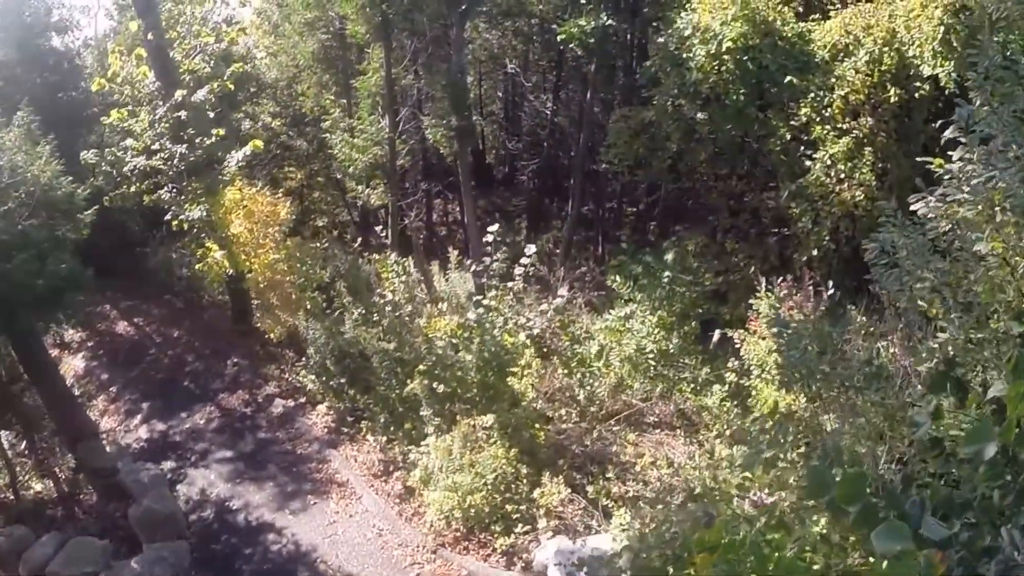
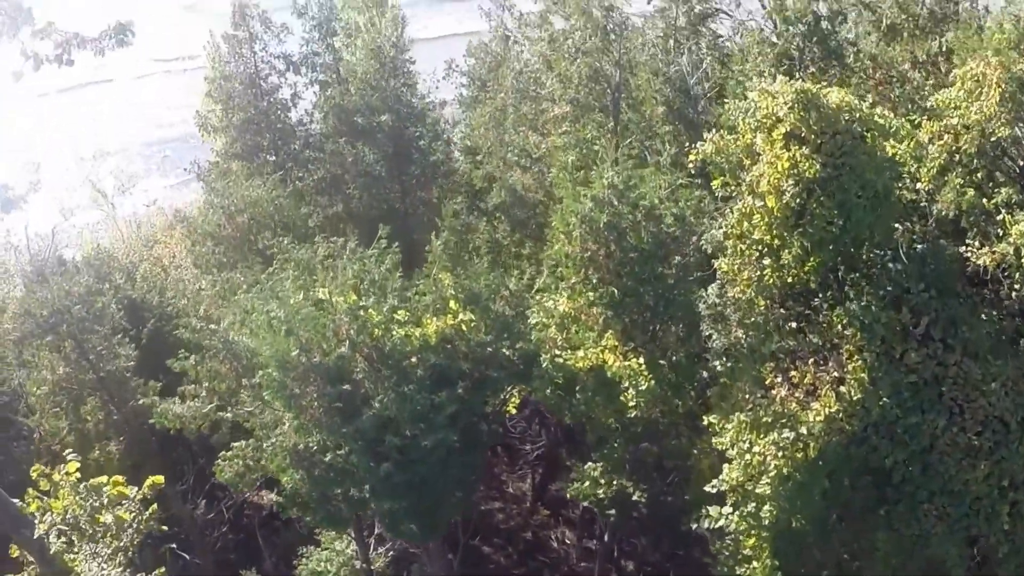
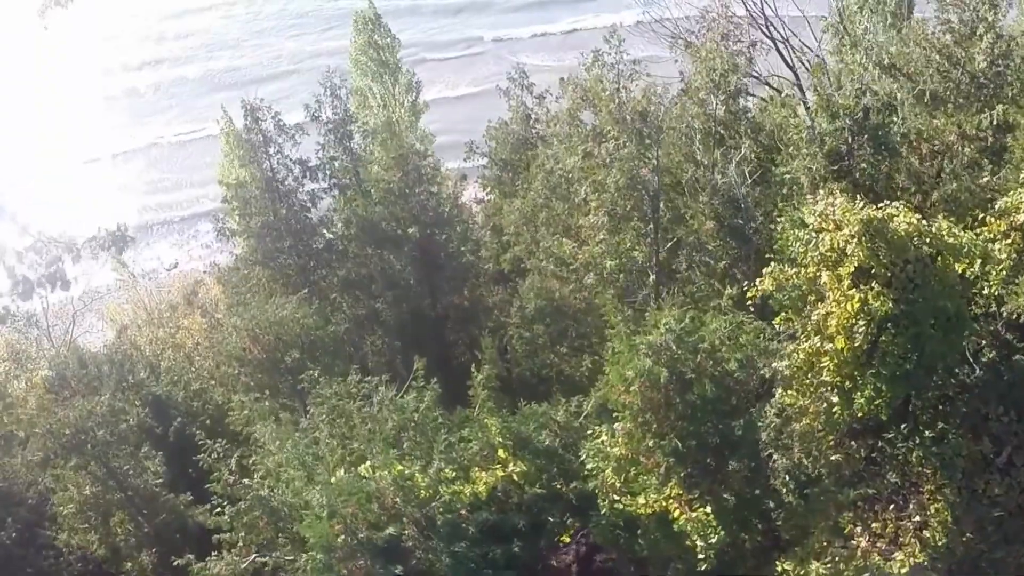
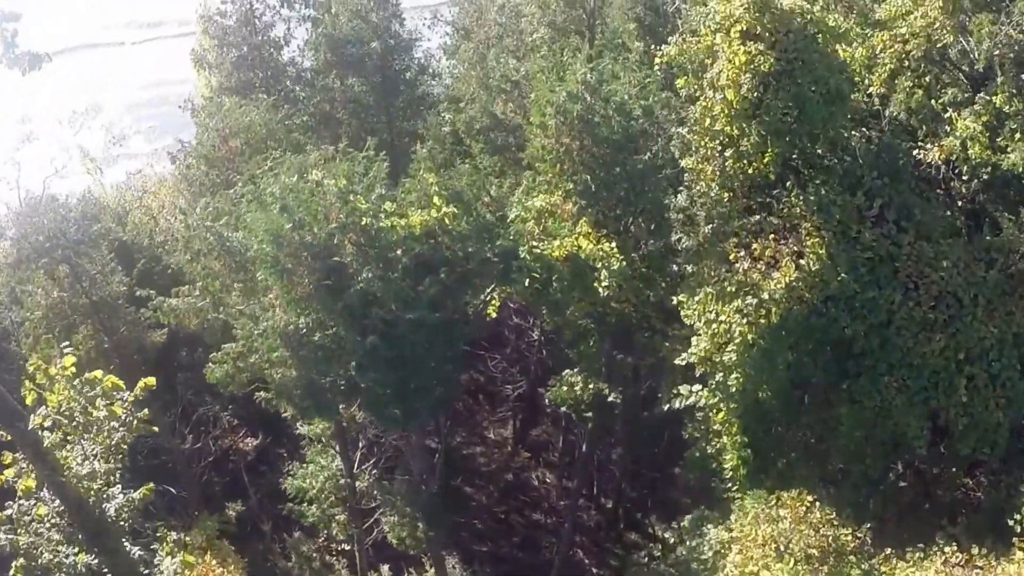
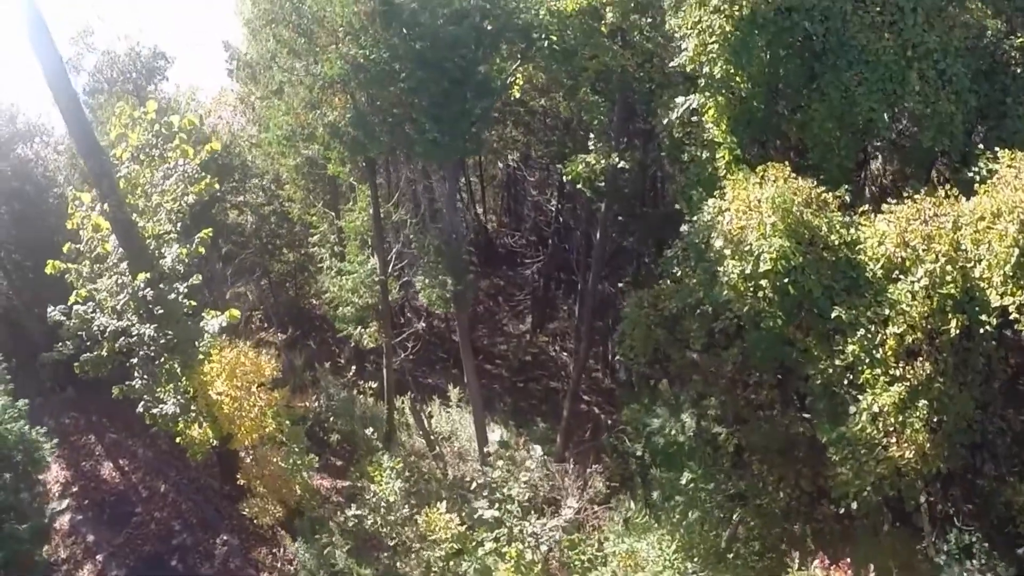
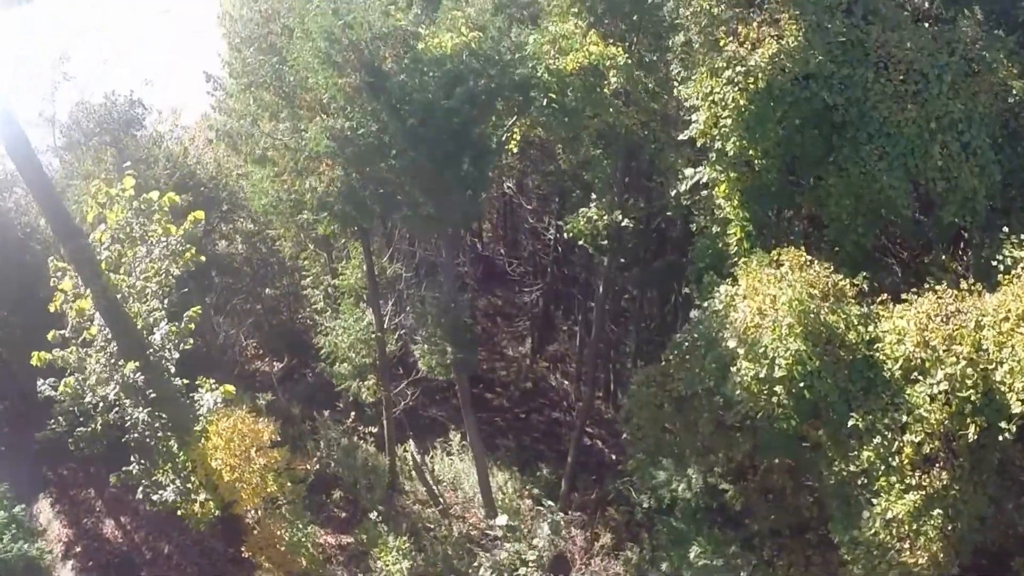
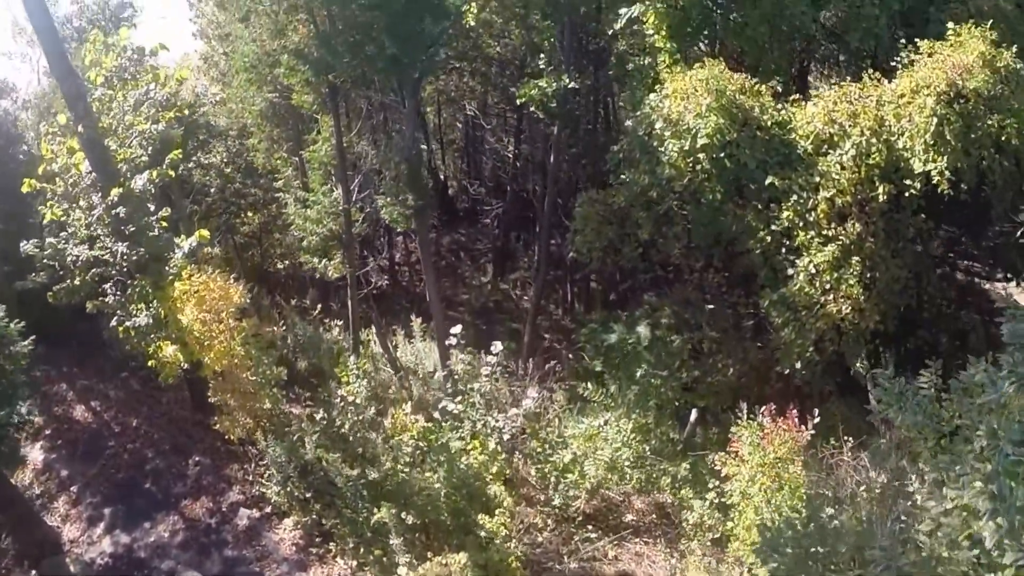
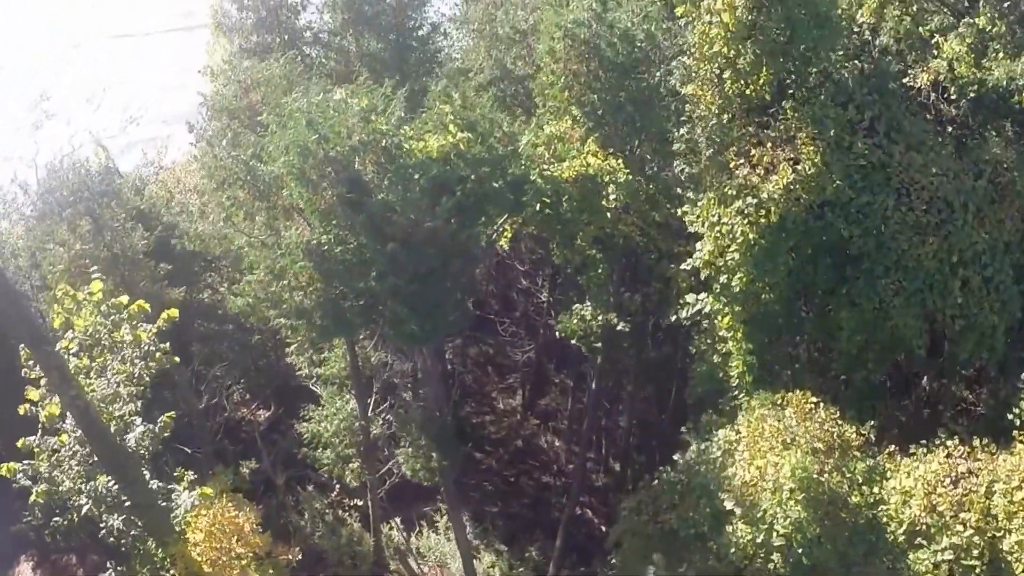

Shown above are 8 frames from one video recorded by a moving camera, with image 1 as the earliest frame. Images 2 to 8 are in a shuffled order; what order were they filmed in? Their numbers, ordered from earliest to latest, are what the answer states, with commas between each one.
7, 5, 6, 8, 4, 2, 3
